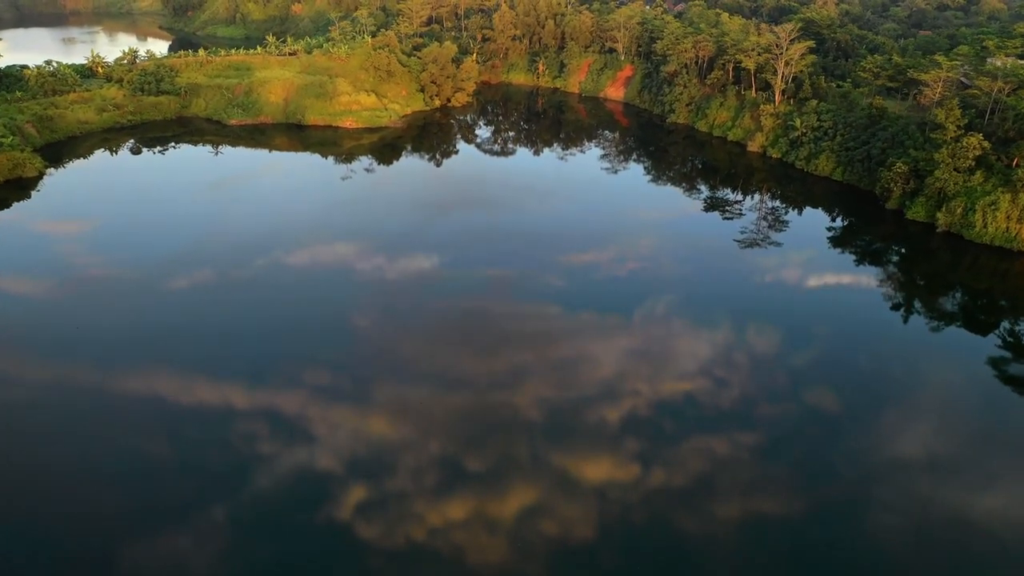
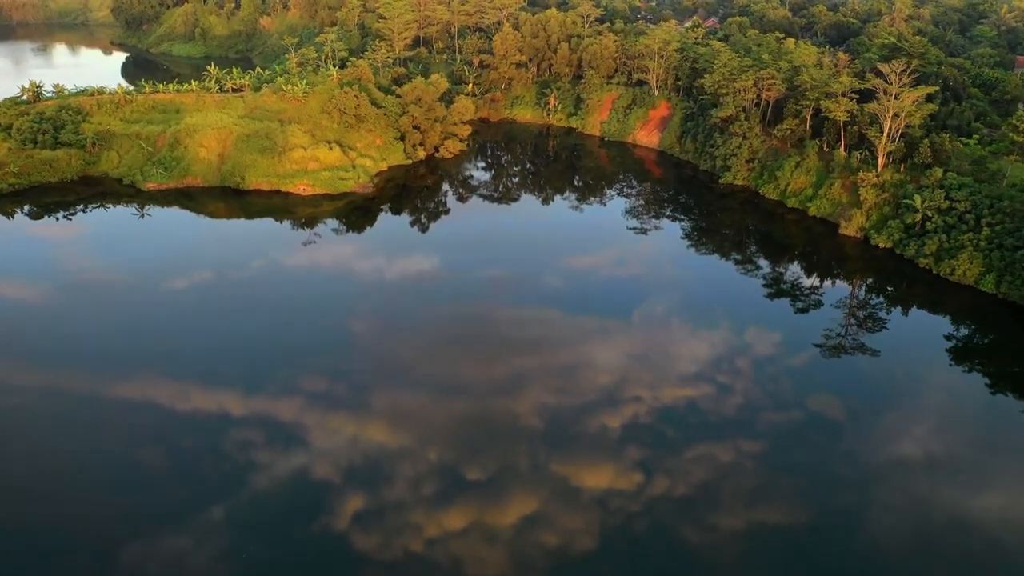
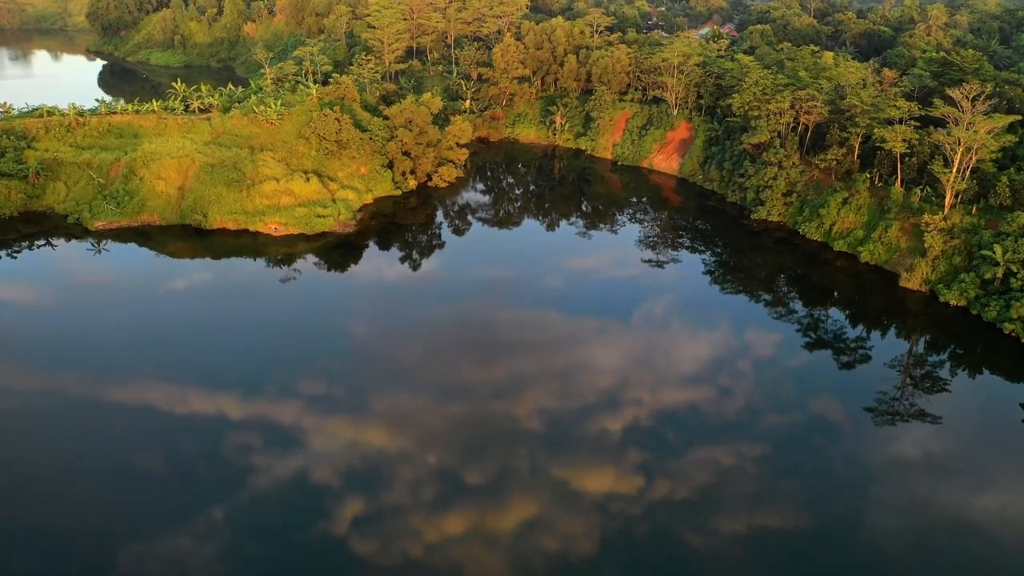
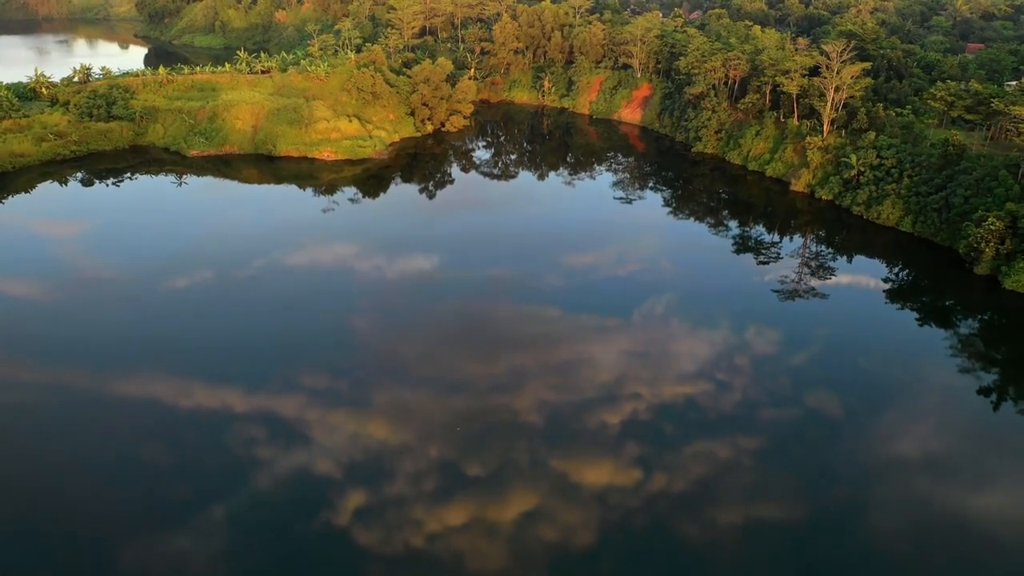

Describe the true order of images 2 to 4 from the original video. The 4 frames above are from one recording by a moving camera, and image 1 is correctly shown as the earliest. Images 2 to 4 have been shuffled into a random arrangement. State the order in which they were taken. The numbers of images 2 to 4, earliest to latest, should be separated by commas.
4, 2, 3
